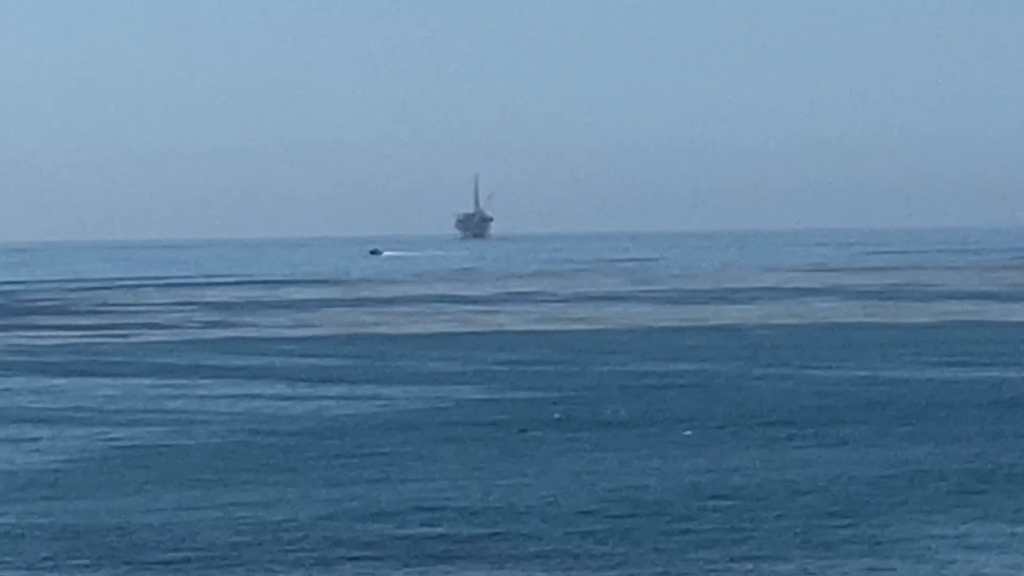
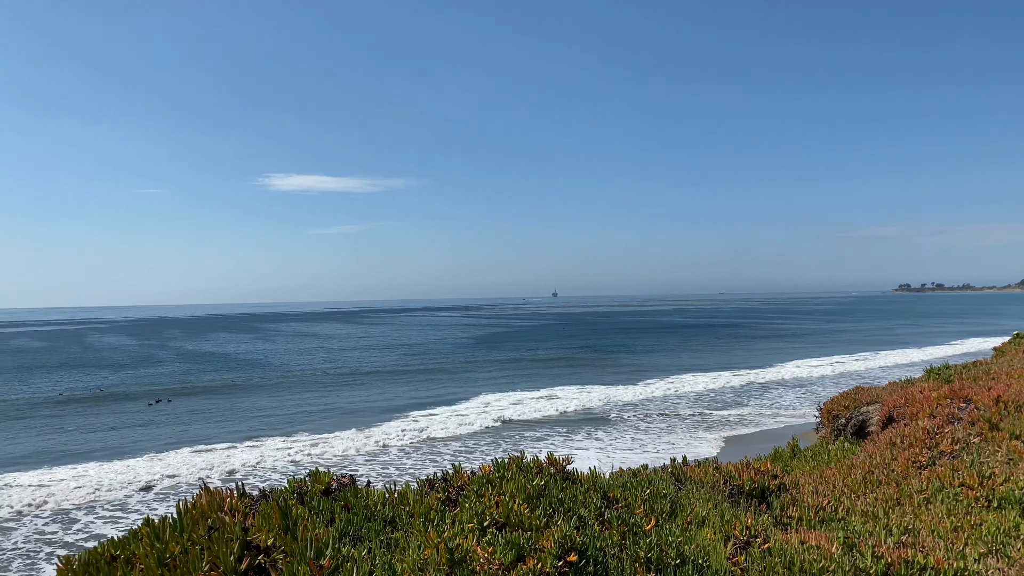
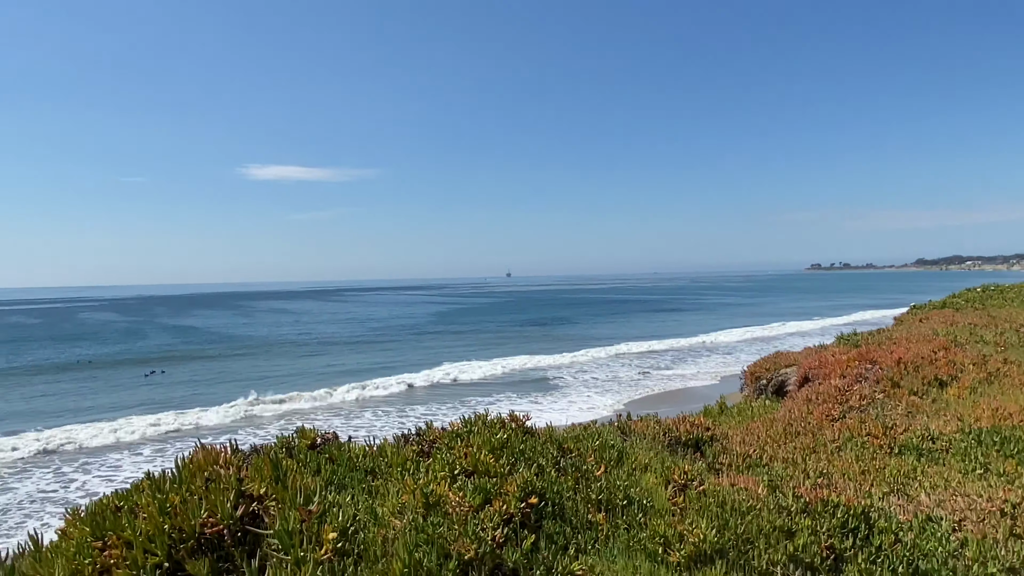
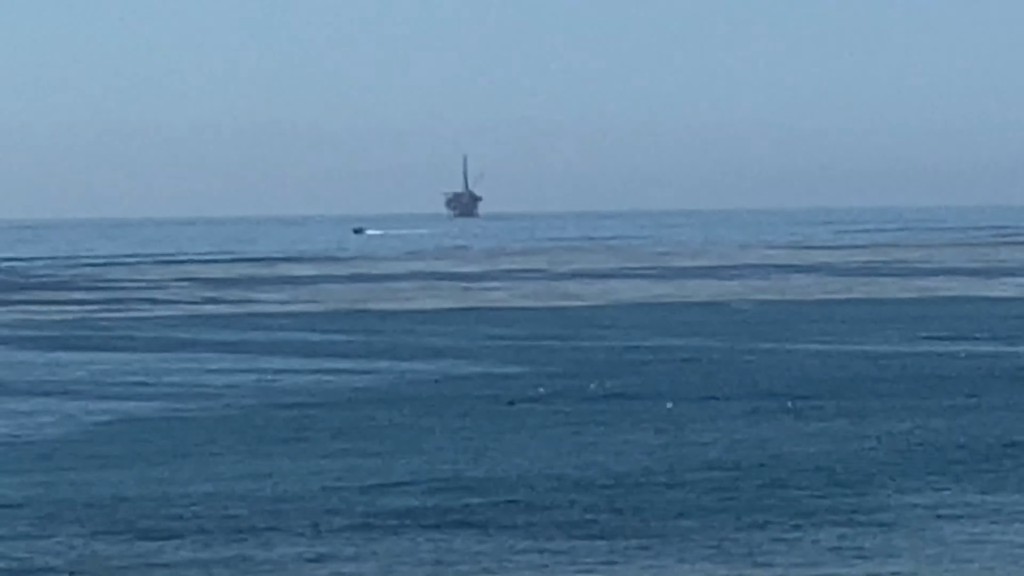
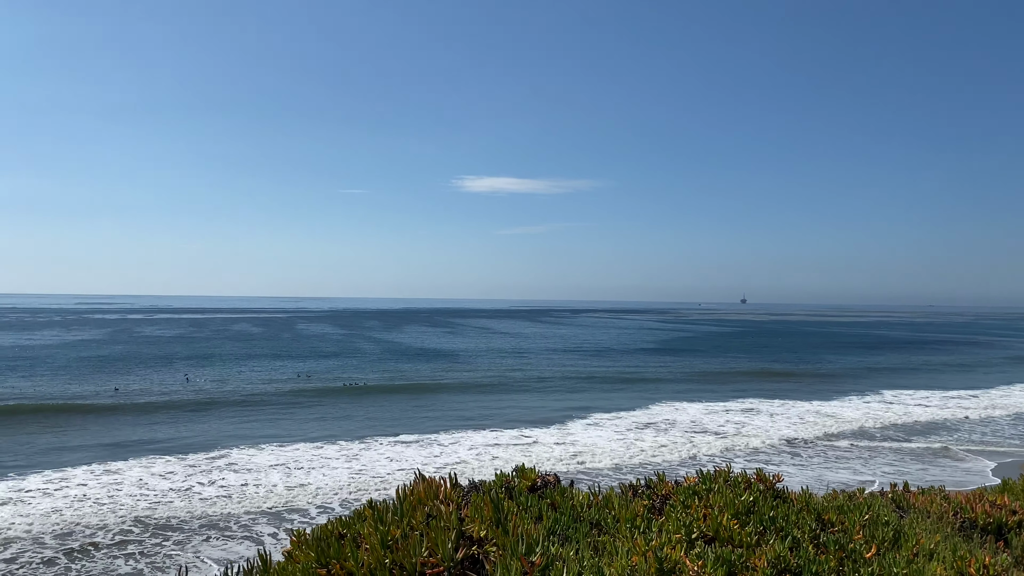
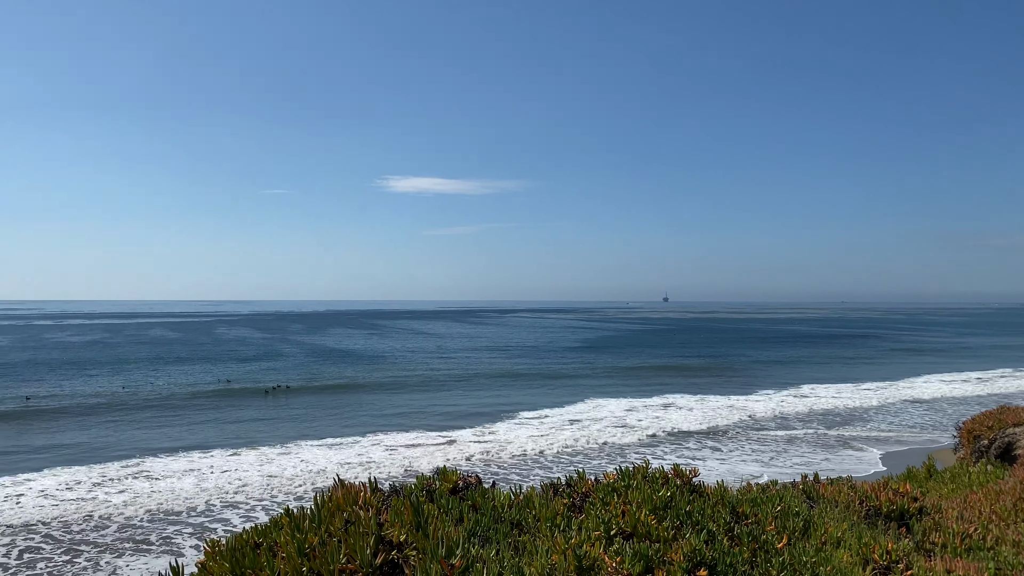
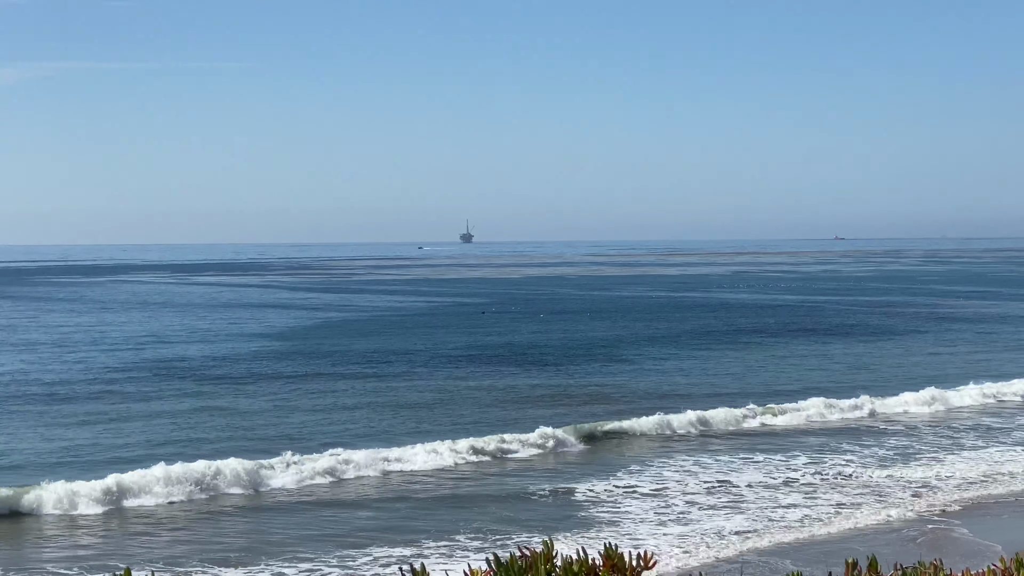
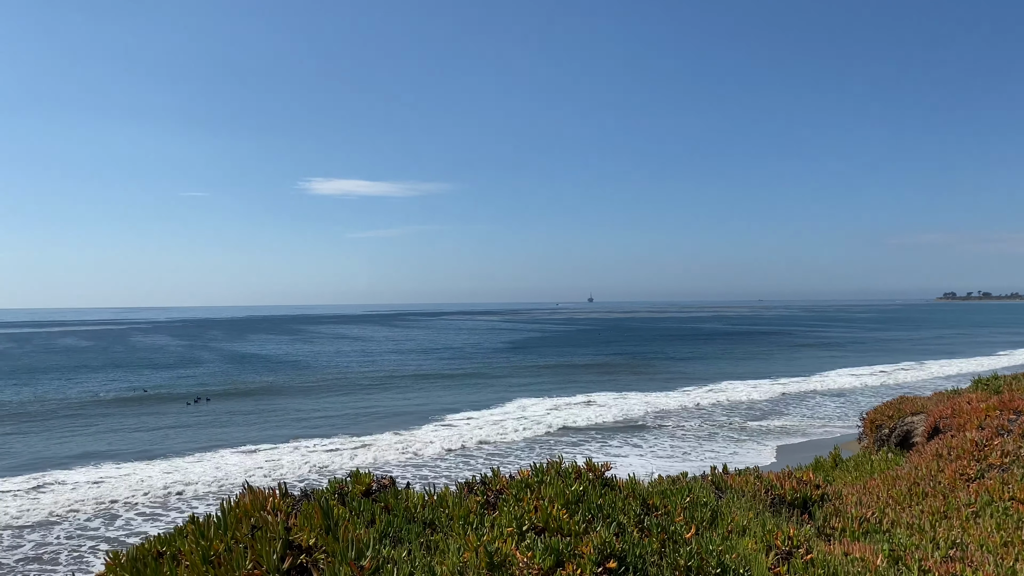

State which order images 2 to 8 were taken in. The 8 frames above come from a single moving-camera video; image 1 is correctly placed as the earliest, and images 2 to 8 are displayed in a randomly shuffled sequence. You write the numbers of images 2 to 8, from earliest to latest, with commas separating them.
4, 7, 3, 2, 8, 6, 5
